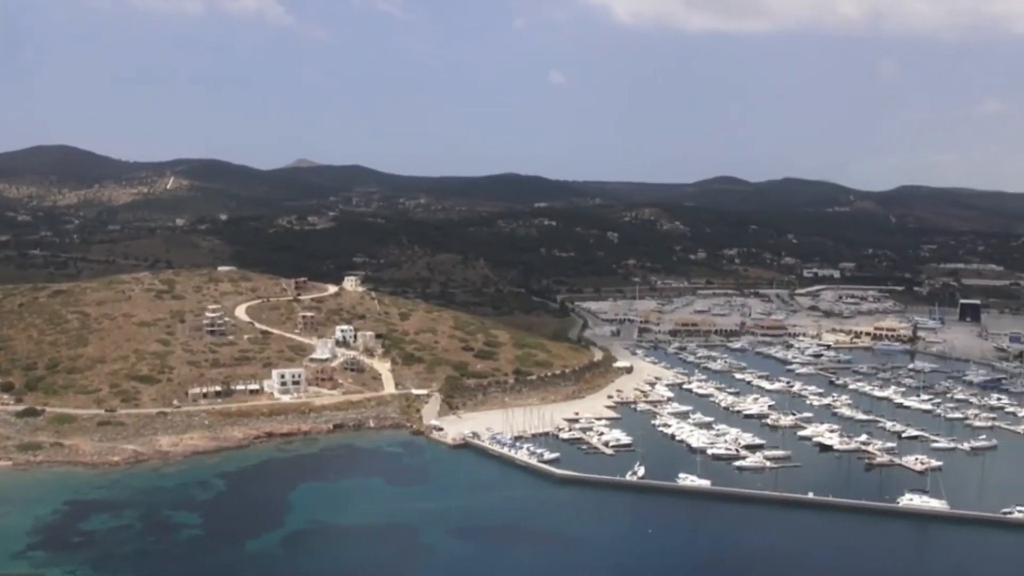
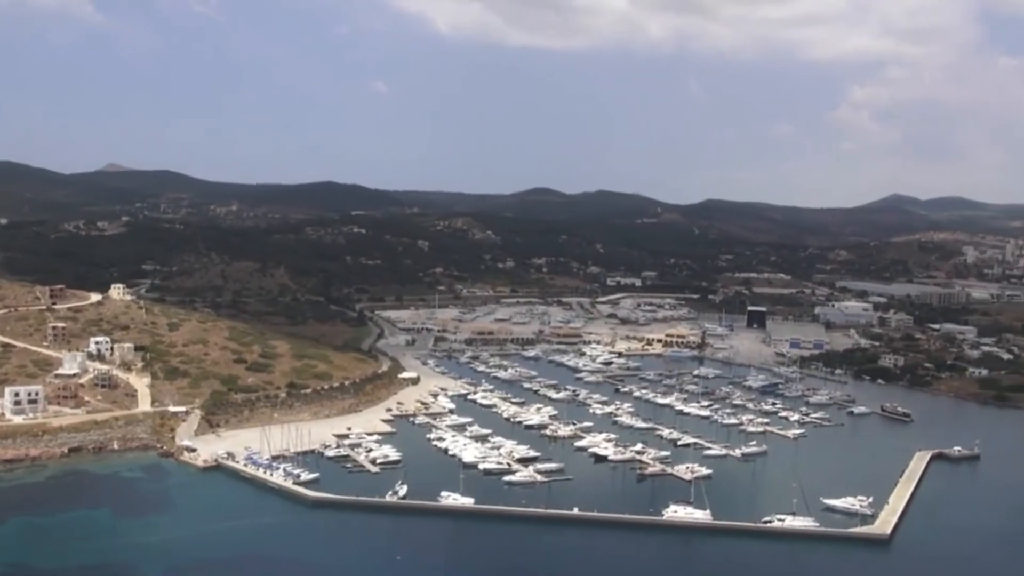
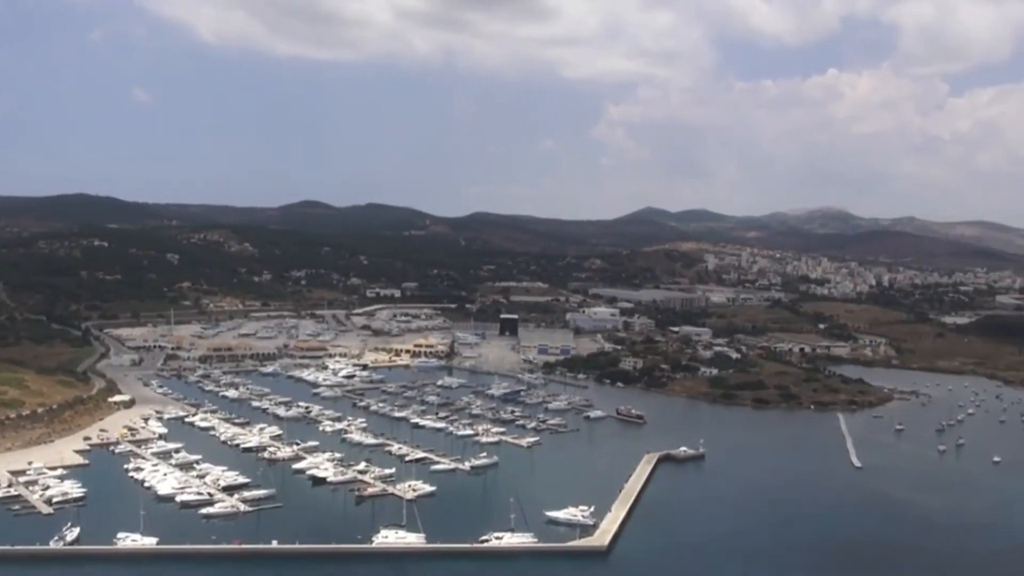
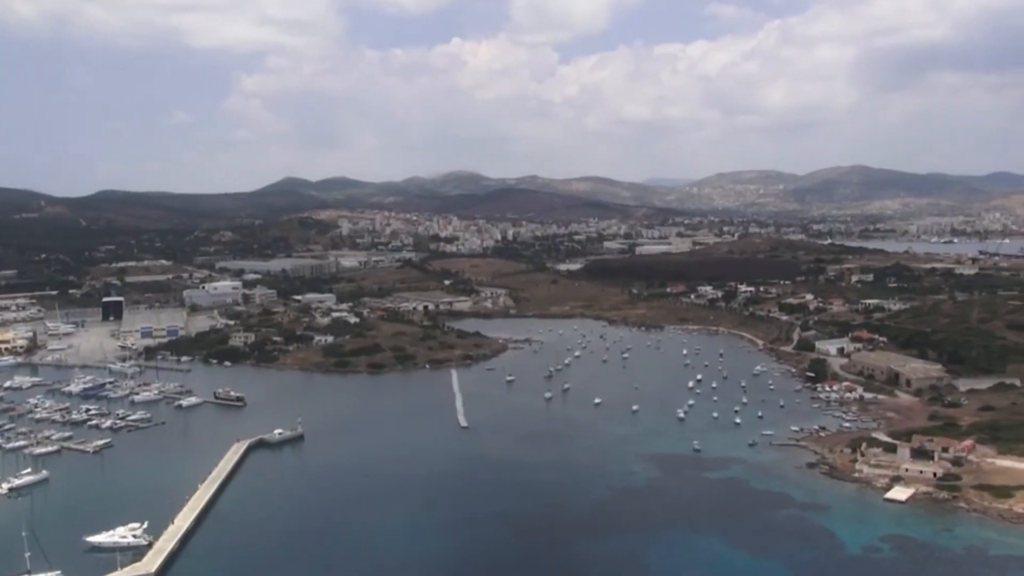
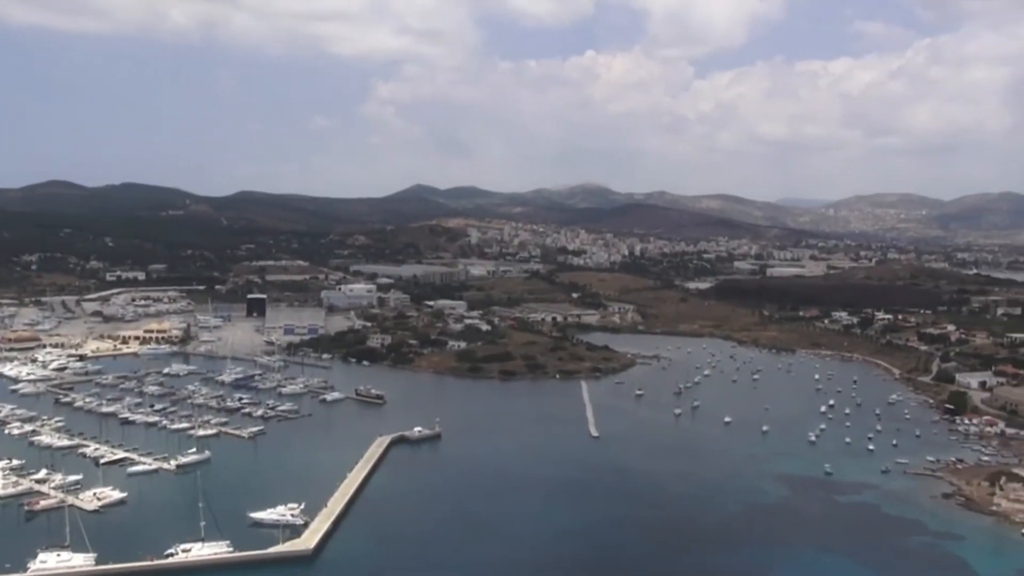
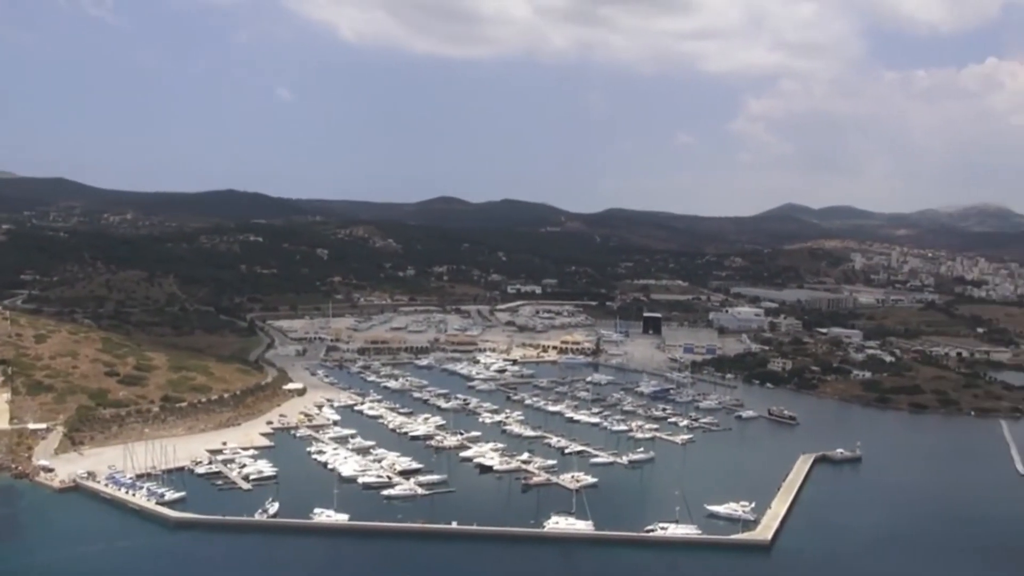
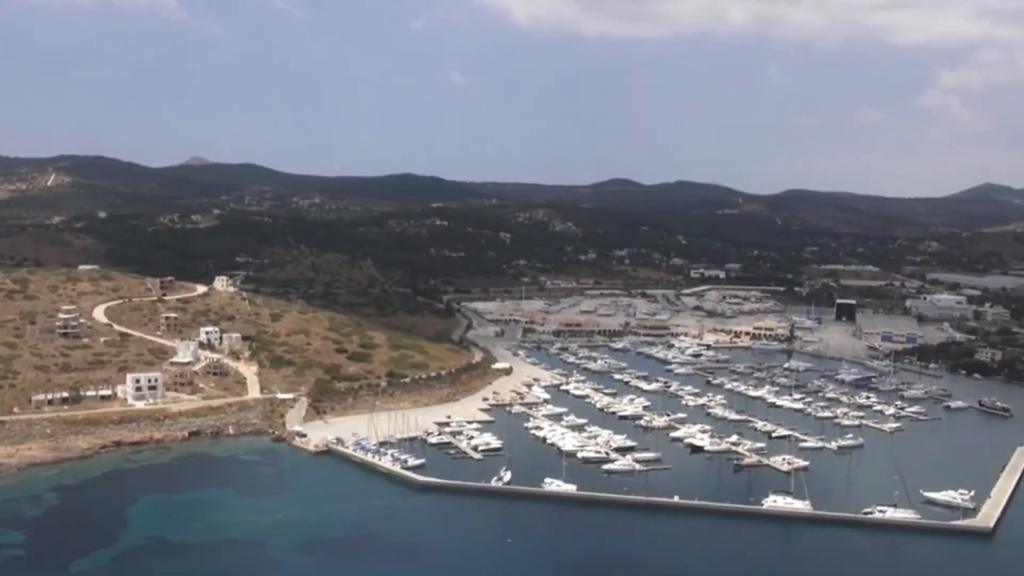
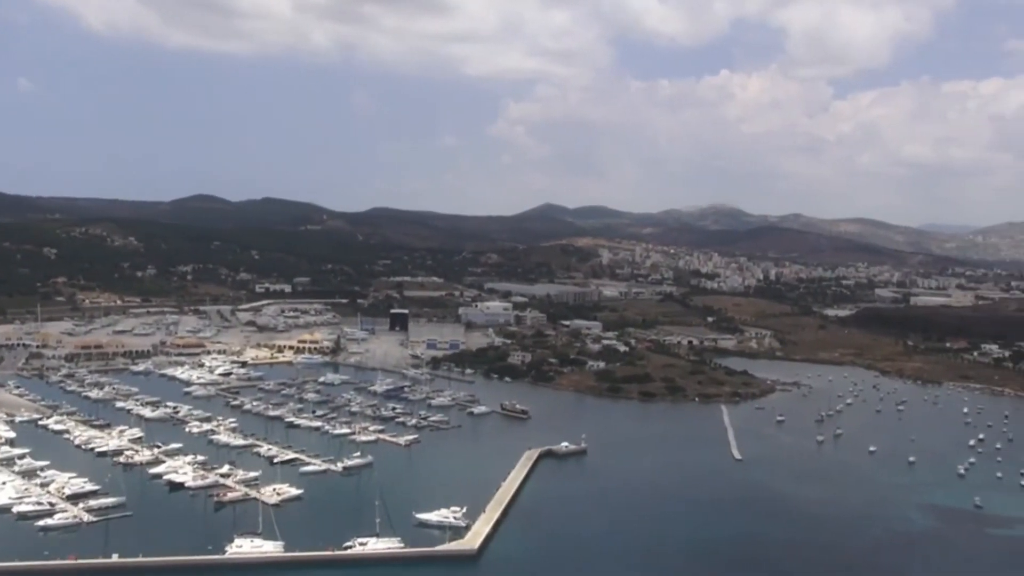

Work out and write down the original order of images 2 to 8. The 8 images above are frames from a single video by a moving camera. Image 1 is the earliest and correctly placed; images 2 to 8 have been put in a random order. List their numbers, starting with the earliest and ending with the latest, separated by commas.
7, 2, 6, 3, 8, 5, 4
